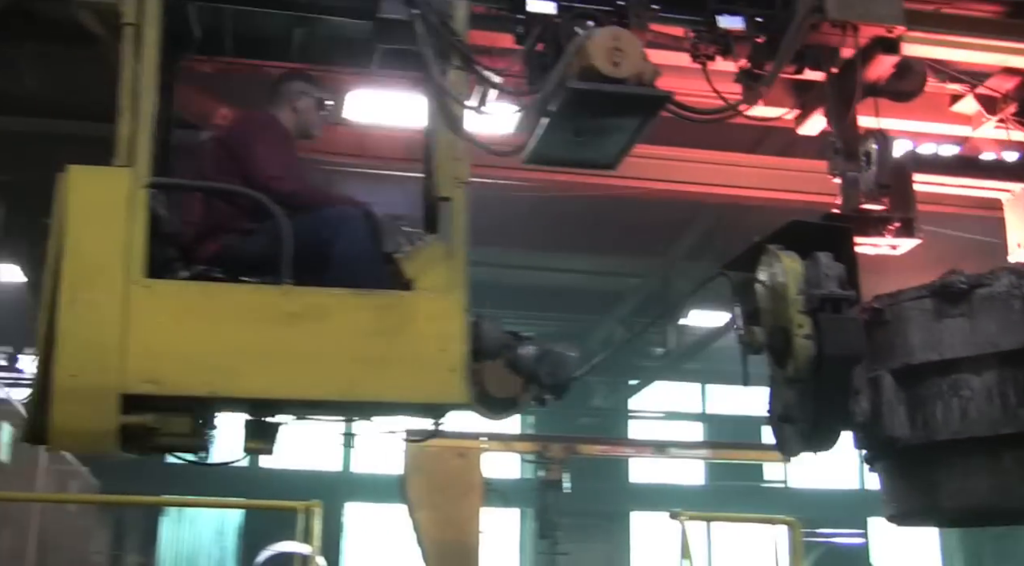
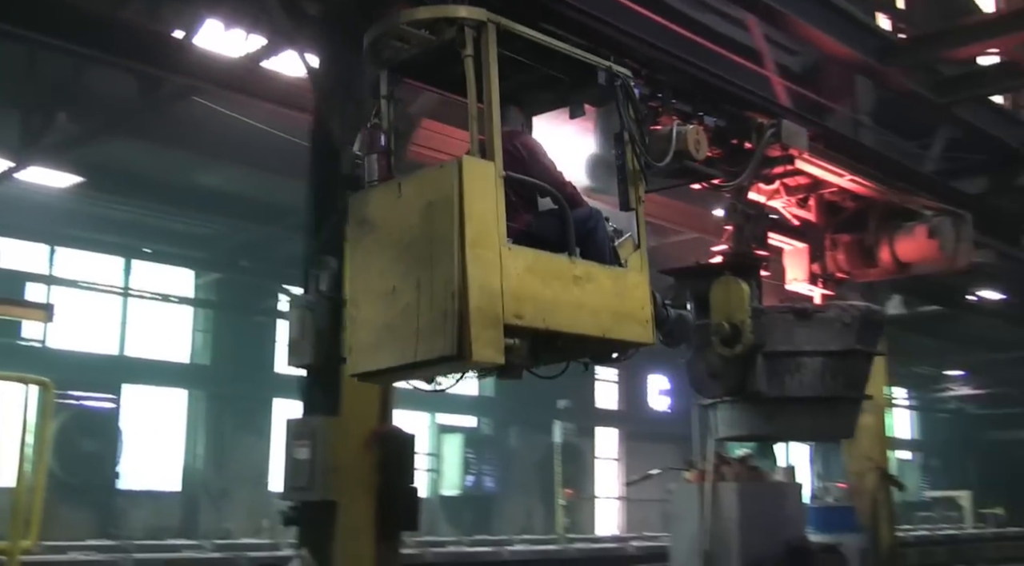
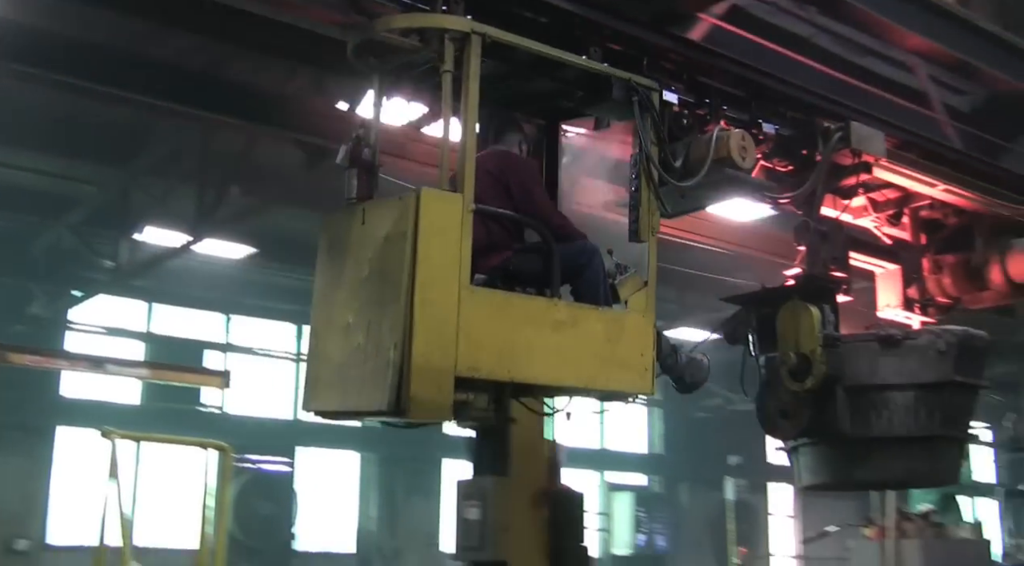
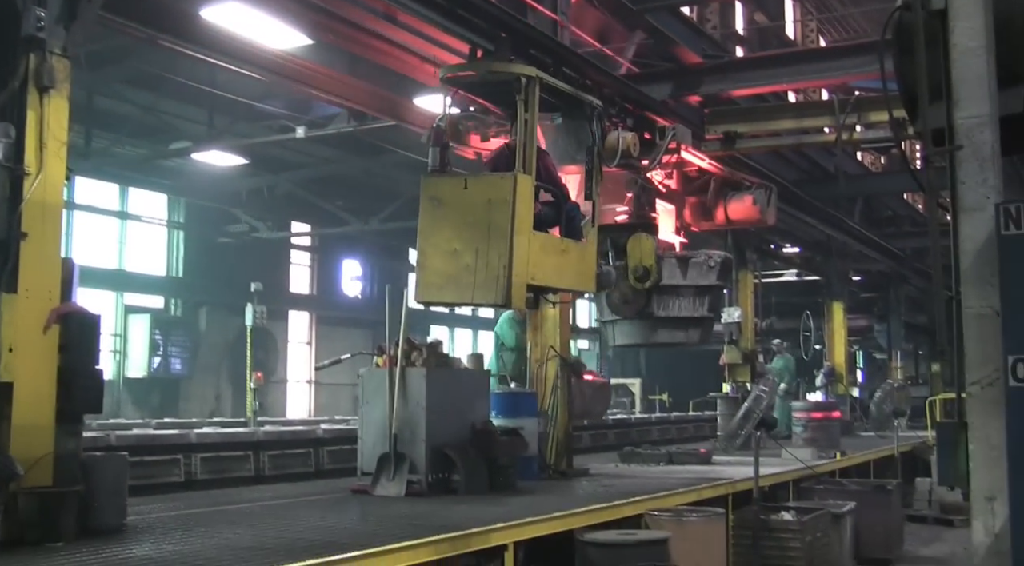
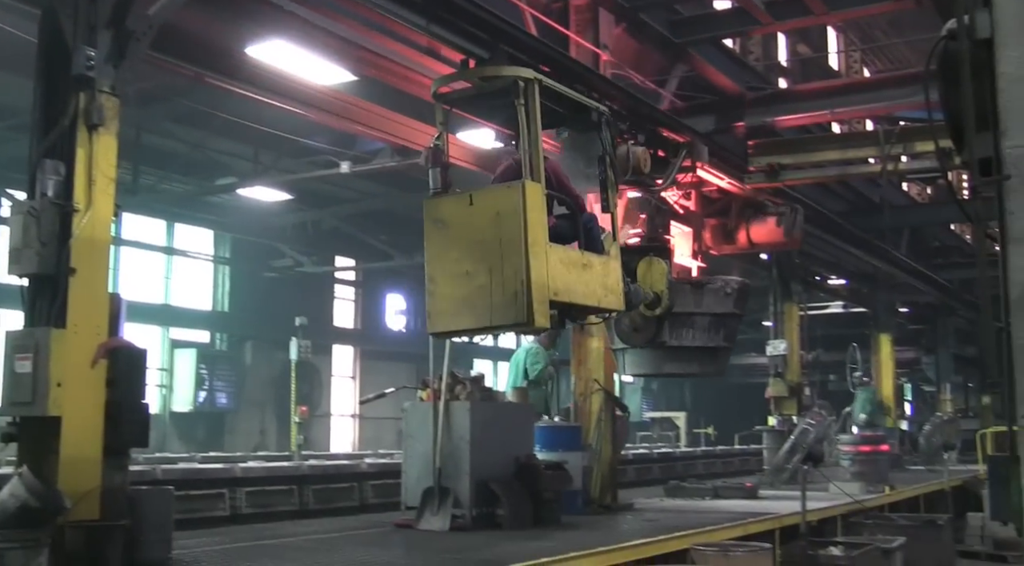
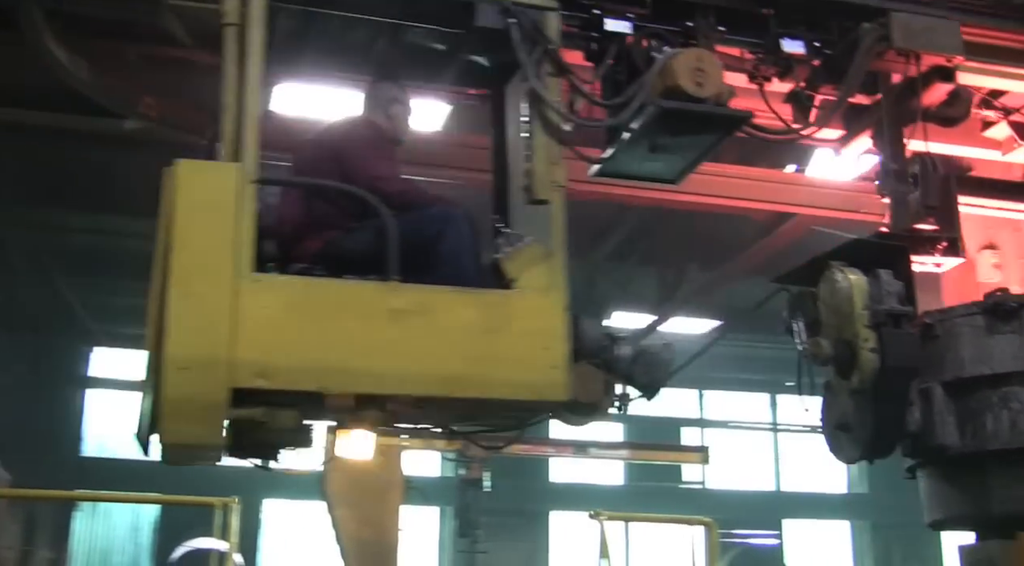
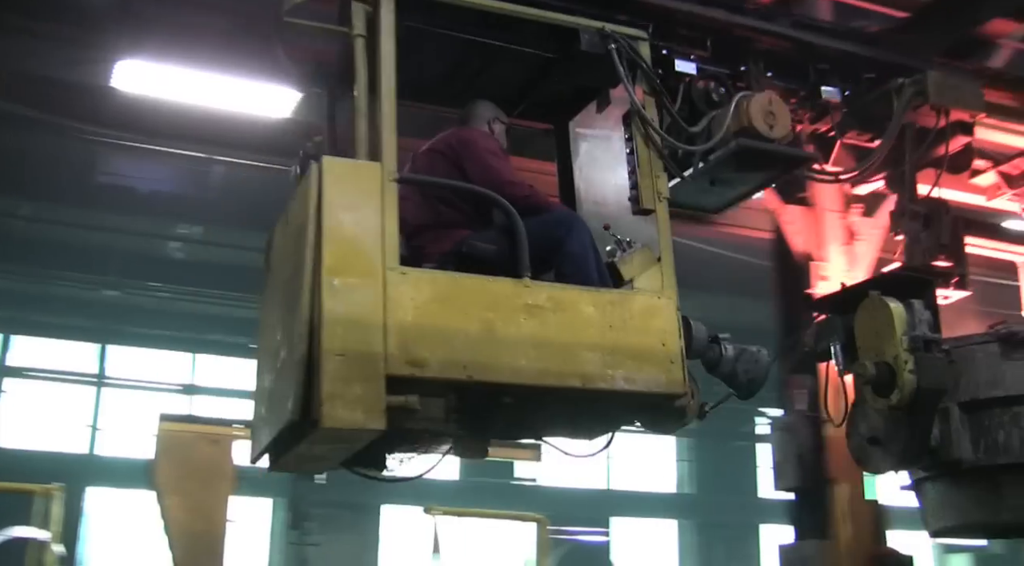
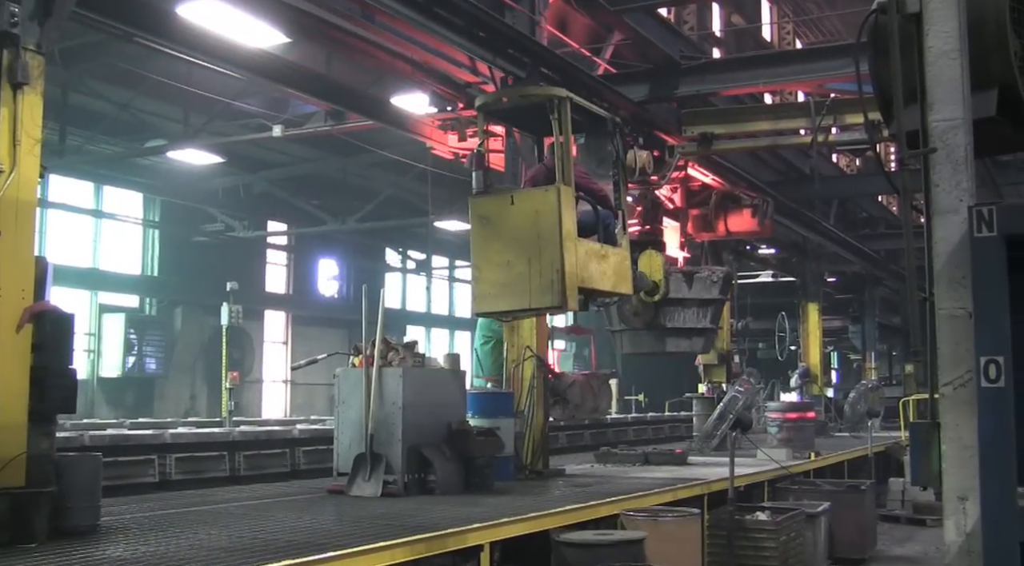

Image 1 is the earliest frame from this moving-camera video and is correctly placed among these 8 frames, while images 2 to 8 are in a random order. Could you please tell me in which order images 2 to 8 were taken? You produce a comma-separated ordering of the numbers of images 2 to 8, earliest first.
6, 7, 3, 2, 5, 4, 8
